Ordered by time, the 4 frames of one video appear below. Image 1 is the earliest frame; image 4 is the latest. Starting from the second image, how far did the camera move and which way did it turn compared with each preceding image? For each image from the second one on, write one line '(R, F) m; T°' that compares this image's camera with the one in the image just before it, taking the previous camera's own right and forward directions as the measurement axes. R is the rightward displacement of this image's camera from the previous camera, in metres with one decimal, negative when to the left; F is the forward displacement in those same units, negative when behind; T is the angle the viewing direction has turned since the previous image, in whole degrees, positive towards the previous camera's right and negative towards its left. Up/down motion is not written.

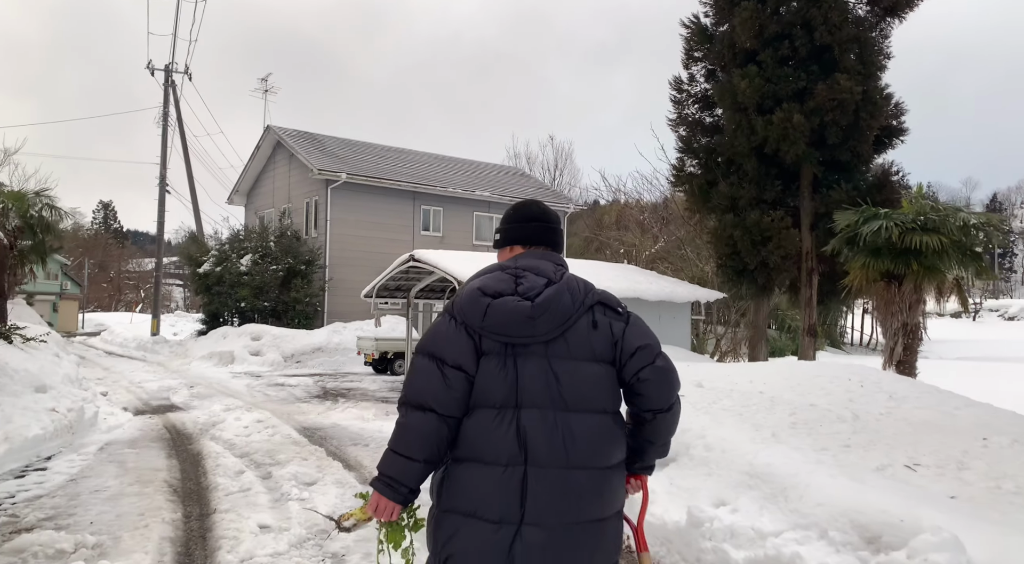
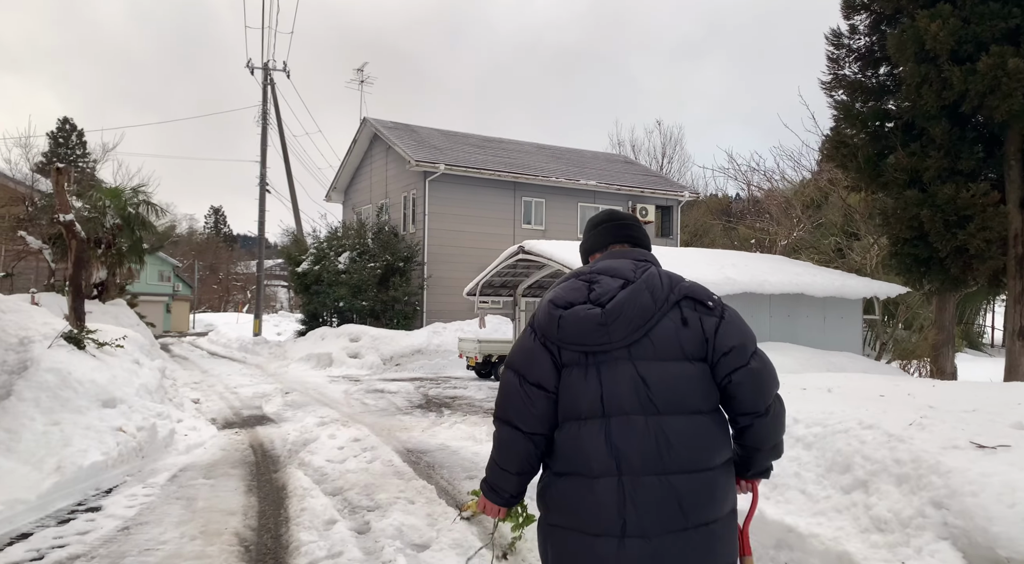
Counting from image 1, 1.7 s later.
(-0.5, +1.6) m; -7°
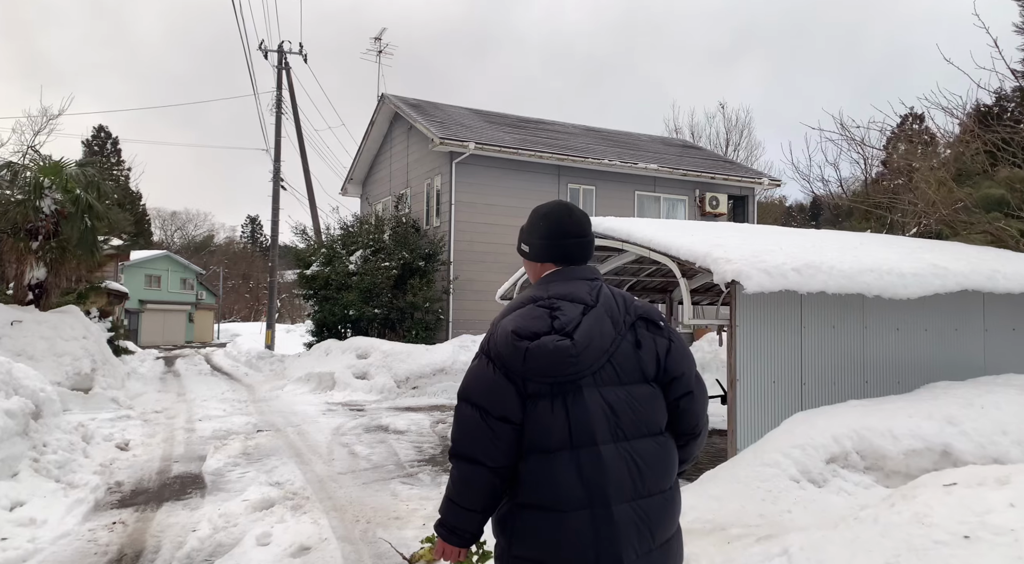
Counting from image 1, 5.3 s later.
(-0.2, +3.7) m; -3°
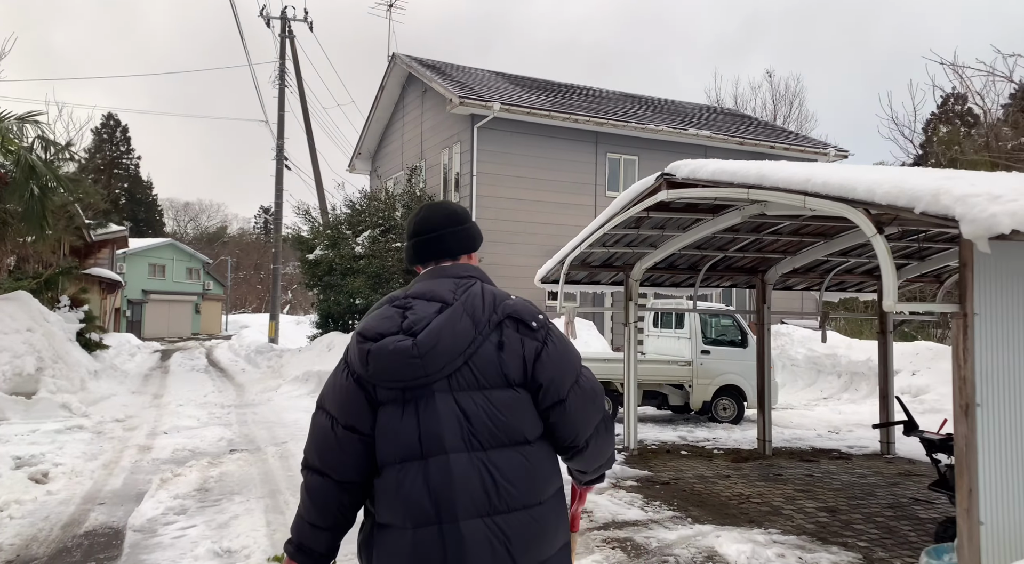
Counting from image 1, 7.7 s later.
(-0.3, +2.3) m; -1°
